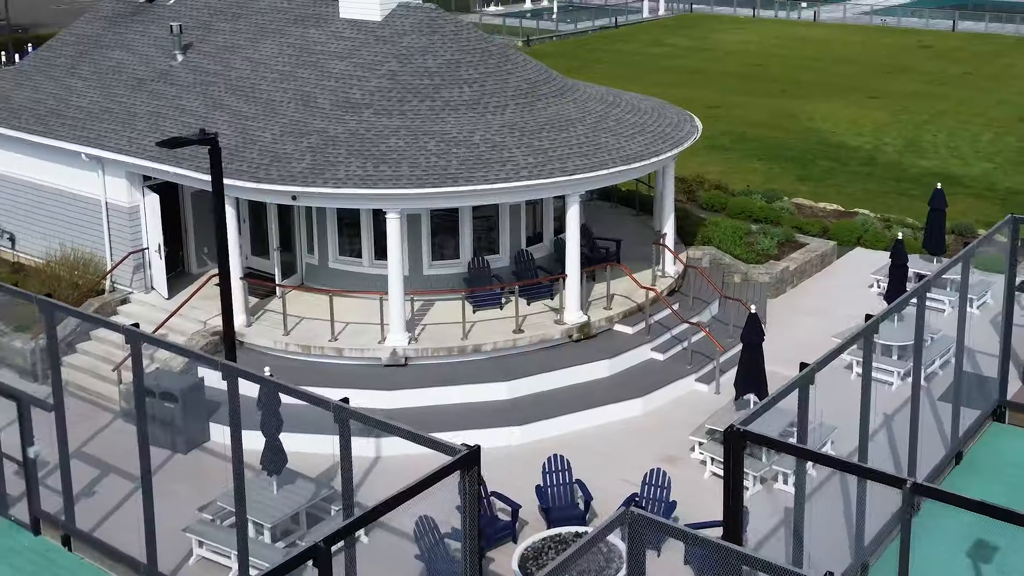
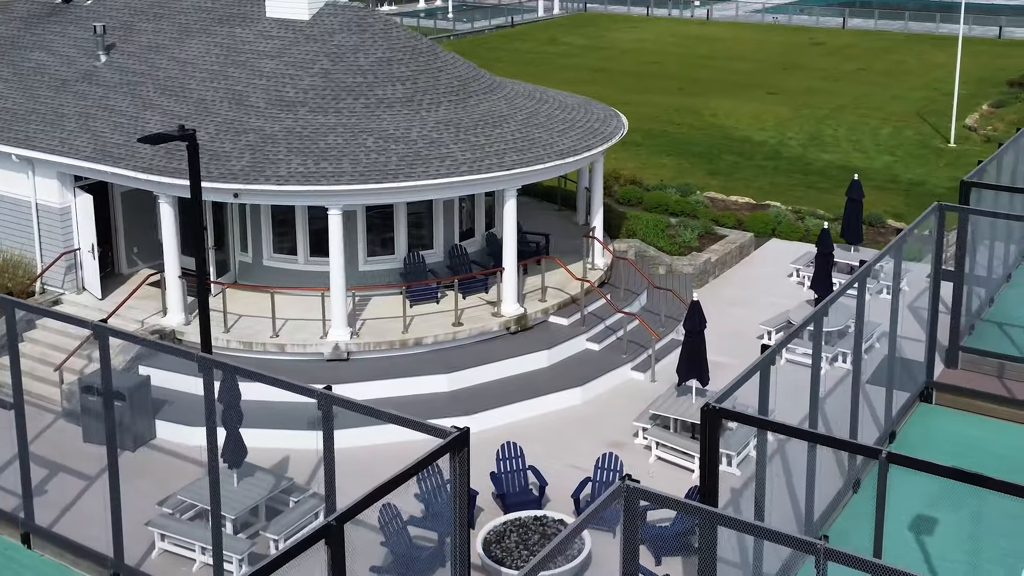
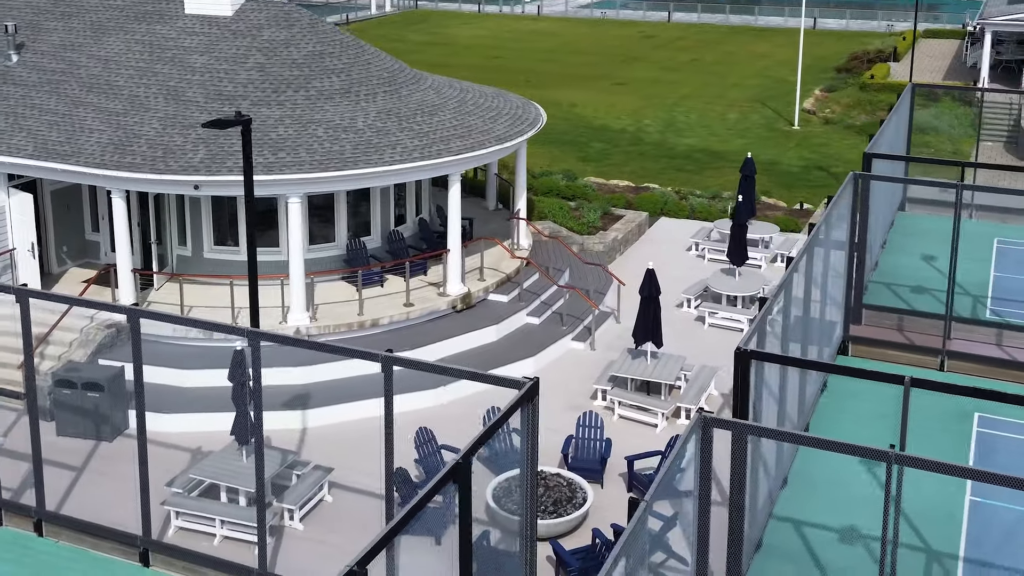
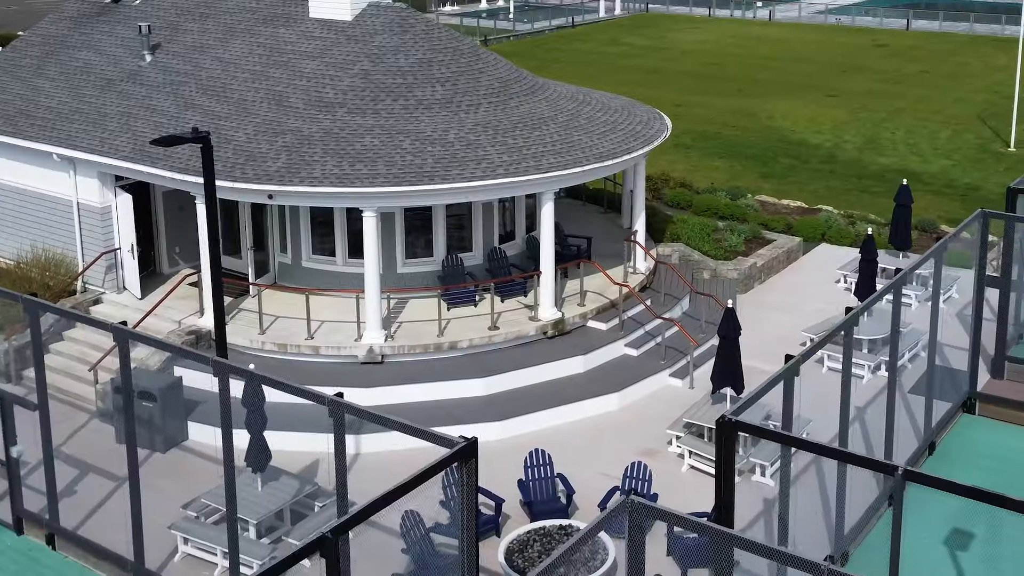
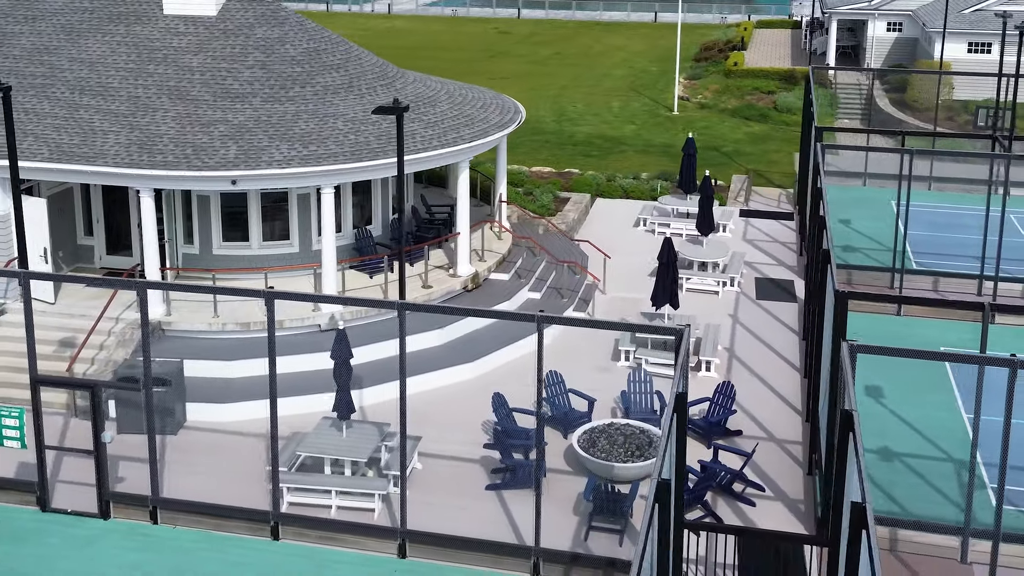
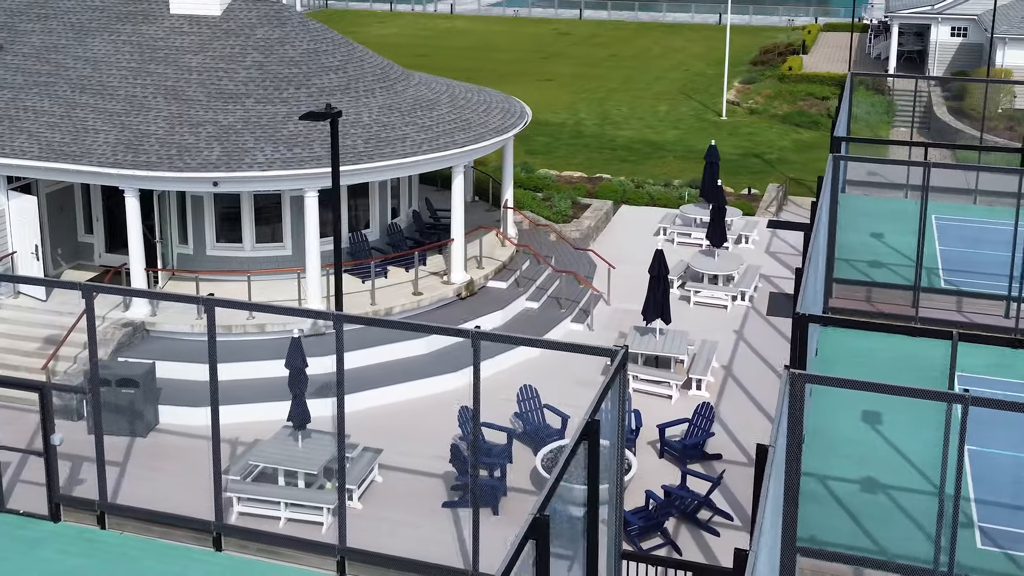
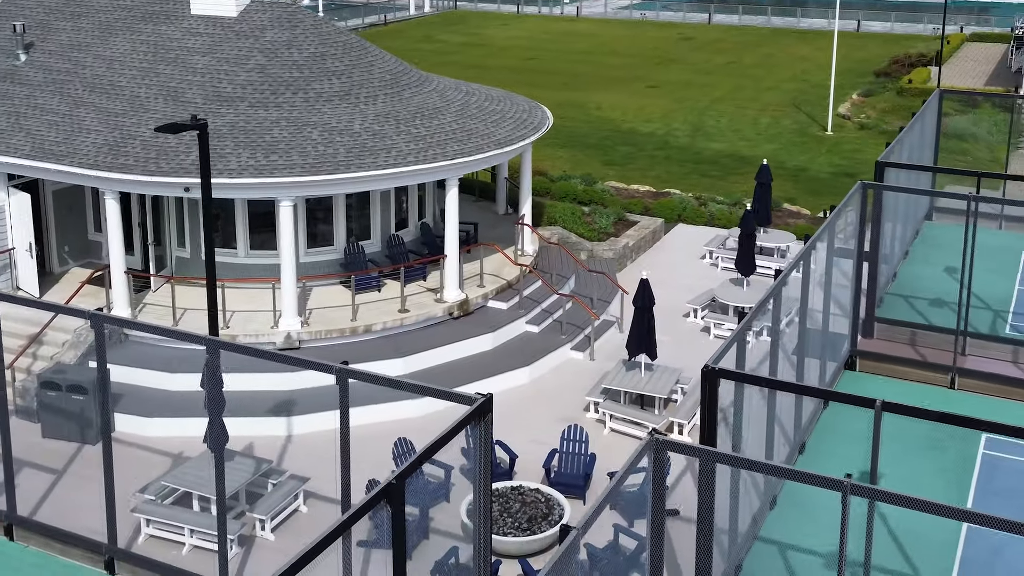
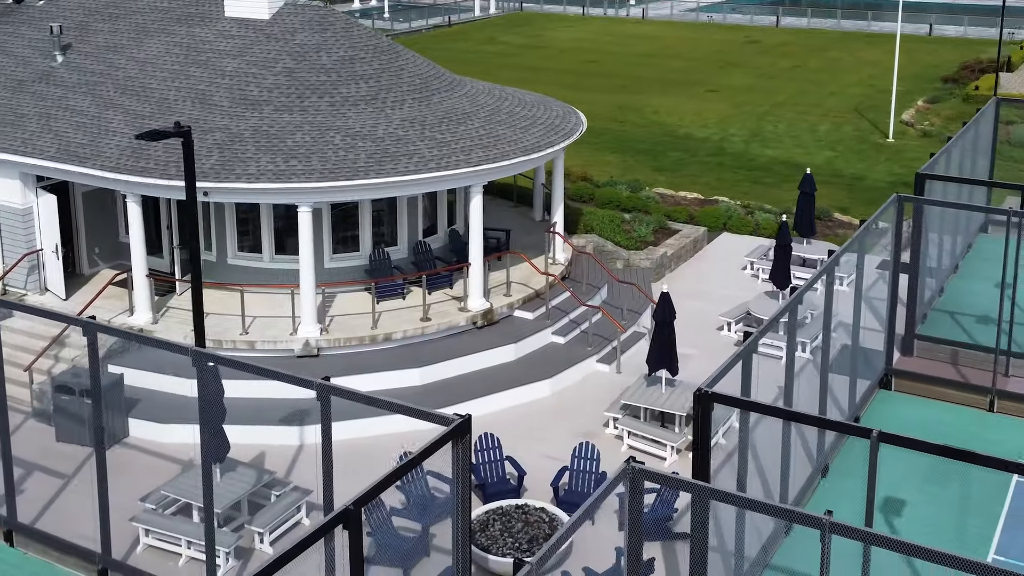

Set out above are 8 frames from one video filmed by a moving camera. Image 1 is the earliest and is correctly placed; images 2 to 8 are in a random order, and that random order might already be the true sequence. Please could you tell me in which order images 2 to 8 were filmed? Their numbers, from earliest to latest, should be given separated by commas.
4, 2, 8, 7, 3, 6, 5
